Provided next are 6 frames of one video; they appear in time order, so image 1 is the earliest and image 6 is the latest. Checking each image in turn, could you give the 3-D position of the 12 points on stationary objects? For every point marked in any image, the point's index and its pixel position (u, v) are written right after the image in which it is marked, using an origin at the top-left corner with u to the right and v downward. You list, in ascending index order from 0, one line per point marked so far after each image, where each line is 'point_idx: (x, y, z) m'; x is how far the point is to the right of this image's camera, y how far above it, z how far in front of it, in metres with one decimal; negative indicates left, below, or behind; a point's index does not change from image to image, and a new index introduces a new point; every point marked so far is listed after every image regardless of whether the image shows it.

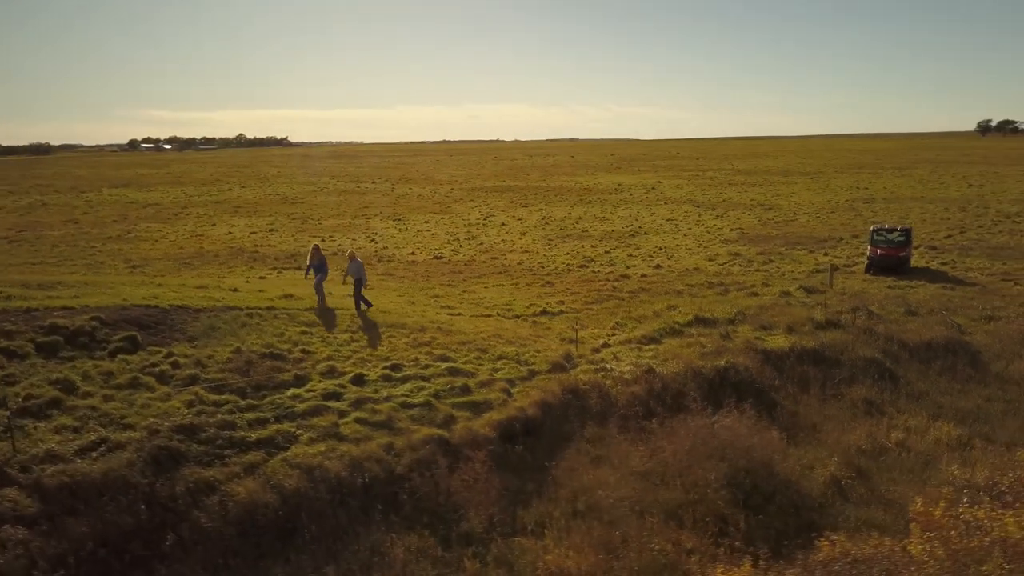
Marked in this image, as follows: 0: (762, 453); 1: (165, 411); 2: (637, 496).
0: (+4.0, -2.6, +13.0) m
1: (-5.0, -1.8, +12.0) m
2: (+1.9, -2.9, +12.0) m
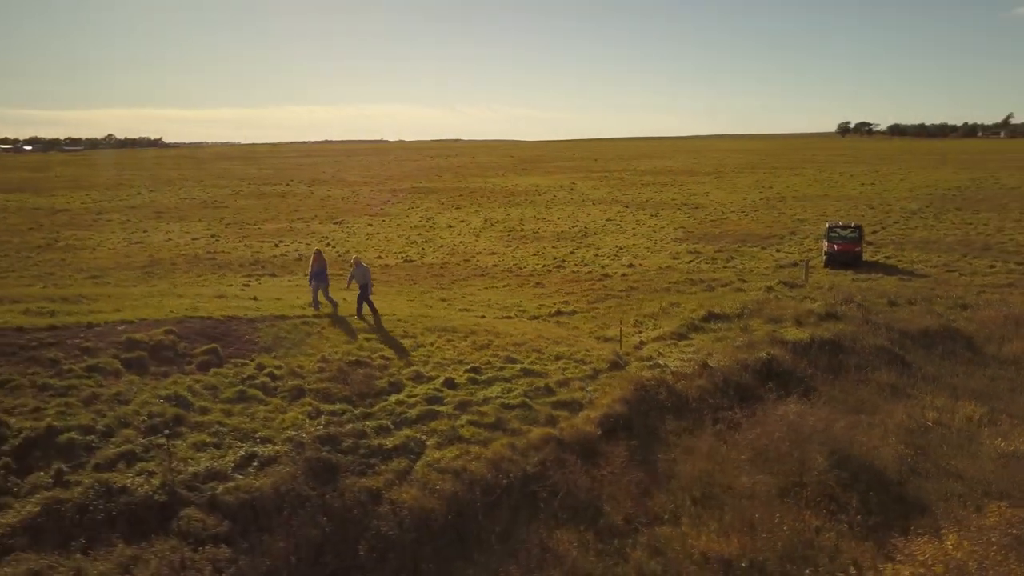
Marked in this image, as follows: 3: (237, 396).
0: (+5.7, -2.6, +14.1) m
1: (-3.1, -1.9, +11.9) m
2: (+3.7, -2.9, +12.8) m
3: (-4.2, -1.6, +12.5) m
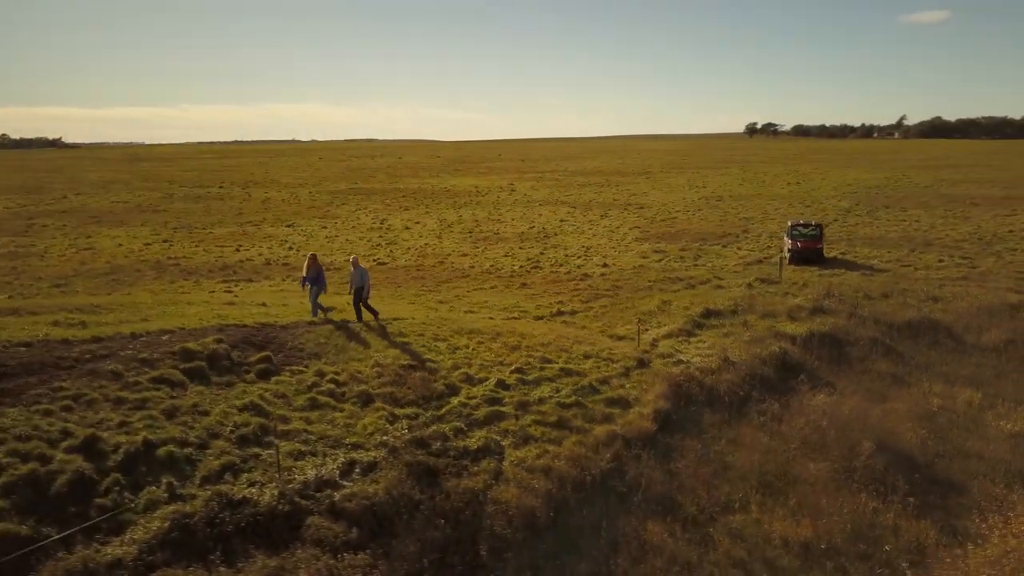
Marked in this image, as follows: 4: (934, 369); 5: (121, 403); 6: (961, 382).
0: (+6.6, -2.5, +15.0) m
1: (-2.0, -2.0, +11.9) m
2: (+4.8, -2.9, +13.5) m
3: (-3.0, -1.7, +12.4) m
4: (+9.9, -1.8, +19.3) m
5: (-5.4, -1.6, +11.3) m
6: (+10.1, -2.1, +18.5) m
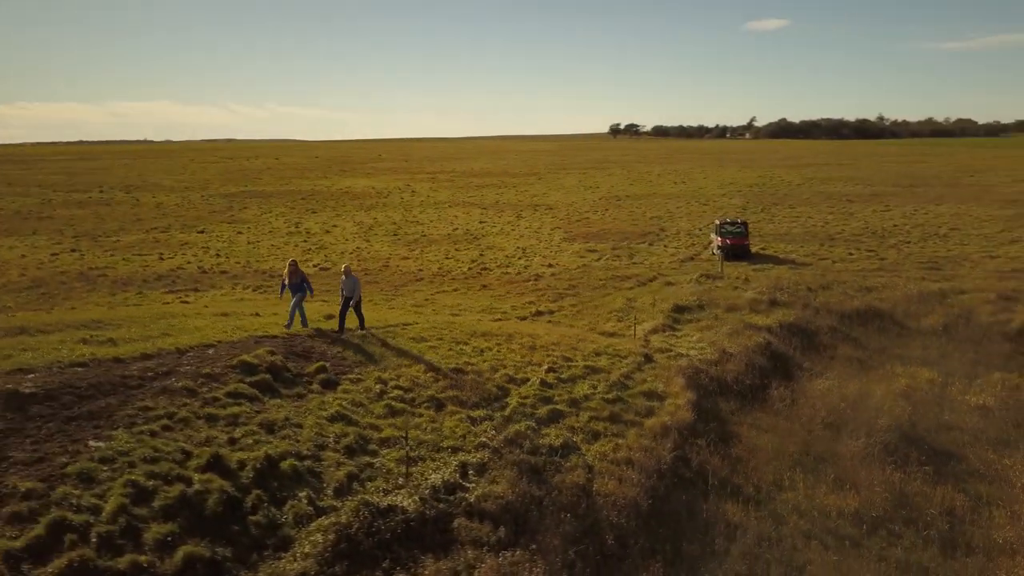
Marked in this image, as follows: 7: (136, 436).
0: (+7.2, -2.3, +16.6) m
1: (-0.7, -2.1, +12.2) m
2: (+5.7, -2.8, +14.8) m
3: (-1.9, -1.9, +12.5) m
4: (+9.8, -1.6, +21.3) m
5: (-4.0, -1.8, +11.0) m
6: (+10.2, -1.8, +20.6) m
7: (-4.6, -1.8, +10.1) m
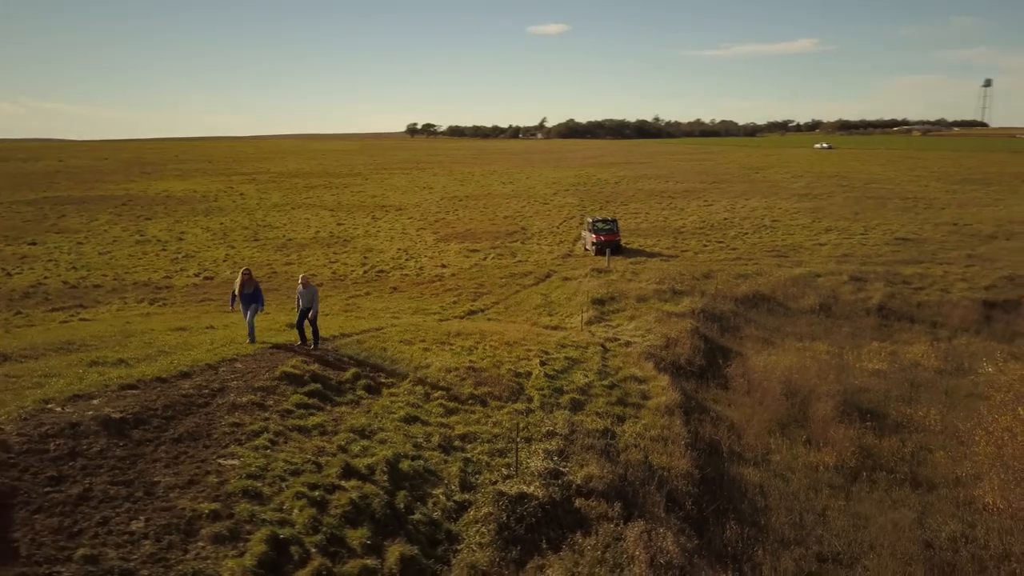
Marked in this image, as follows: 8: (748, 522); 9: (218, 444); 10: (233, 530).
0: (+6.8, -2.0, +19.1) m
1: (+0.2, -2.1, +12.9) m
2: (+5.8, -2.5, +17.1) m
3: (-1.1, -1.9, +13.0) m
4: (+8.1, -1.2, +24.4) m
5: (-2.7, -1.9, +11.0) m
6: (+8.6, -1.4, +23.8) m
7: (-3.1, -2.0, +10.0) m
8: (+3.4, -3.4, +12.0) m
9: (-3.6, -1.9, +10.0) m
10: (-2.7, -2.4, +8.0) m
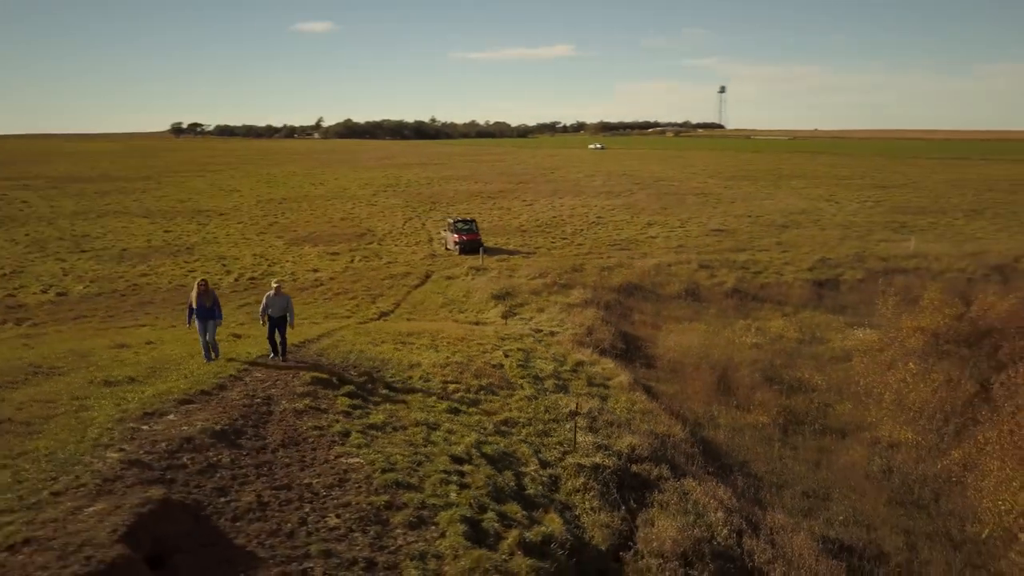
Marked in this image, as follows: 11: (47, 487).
0: (+5.2, -1.7, +21.8) m
1: (+0.5, -2.1, +14.1) m
2: (+4.8, -2.2, +19.6) m
3: (-0.7, -1.9, +13.8) m
4: (+5.1, -0.8, +27.2) m
5: (-1.8, -2.0, +11.5) m
6: (+5.7, -1.0, +26.8) m
7: (-1.9, -2.0, +10.4) m
8: (+3.9, -3.1, +14.1) m
9: (-2.4, -2.0, +10.3) m
10: (-1.0, -2.4, +8.6) m
11: (-4.4, -1.9, +7.8) m
